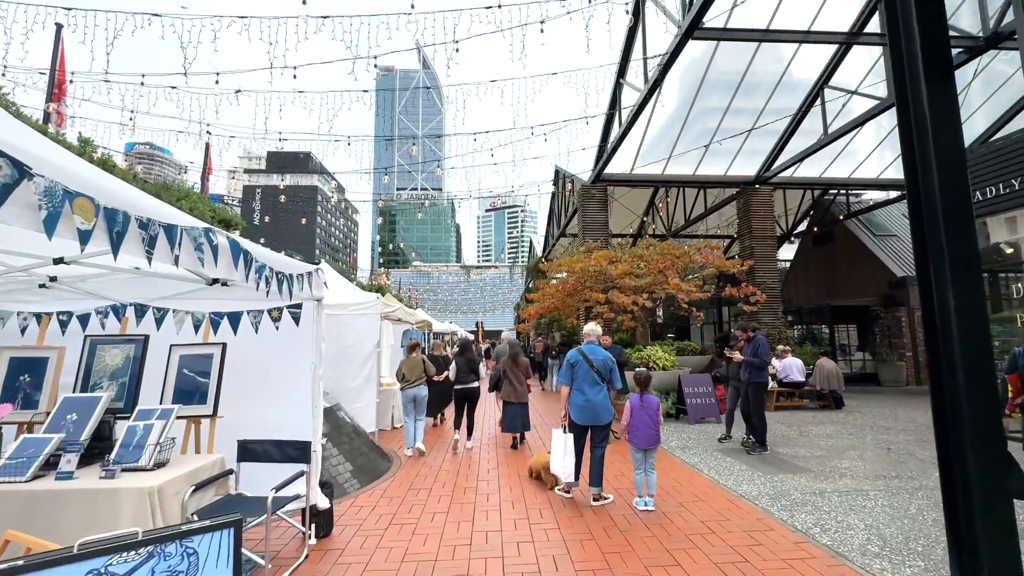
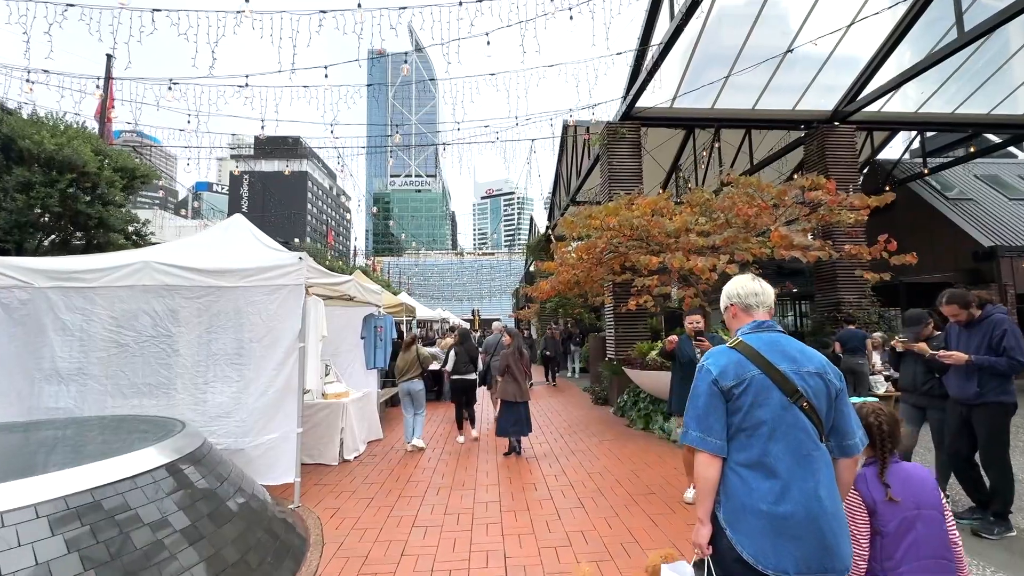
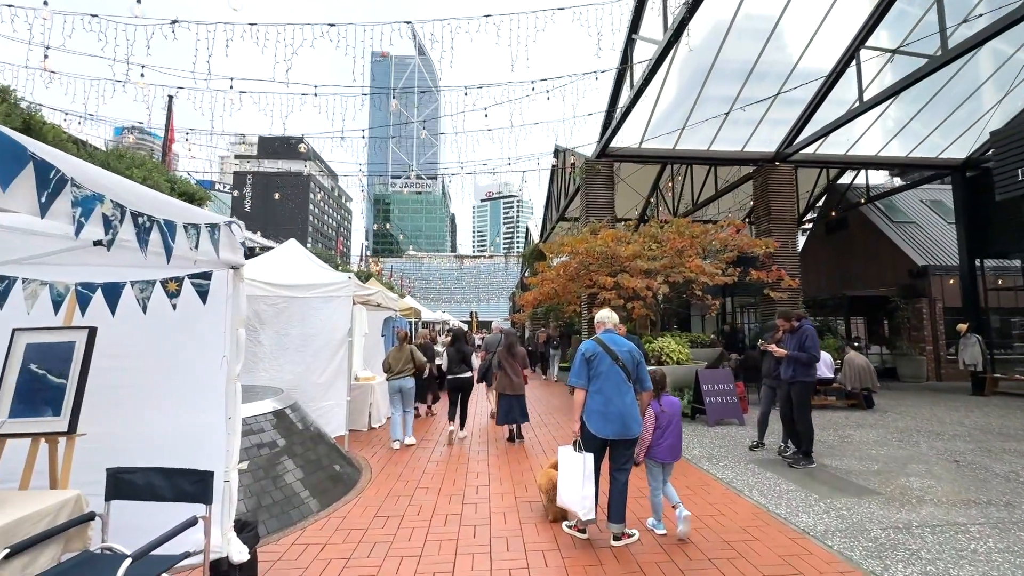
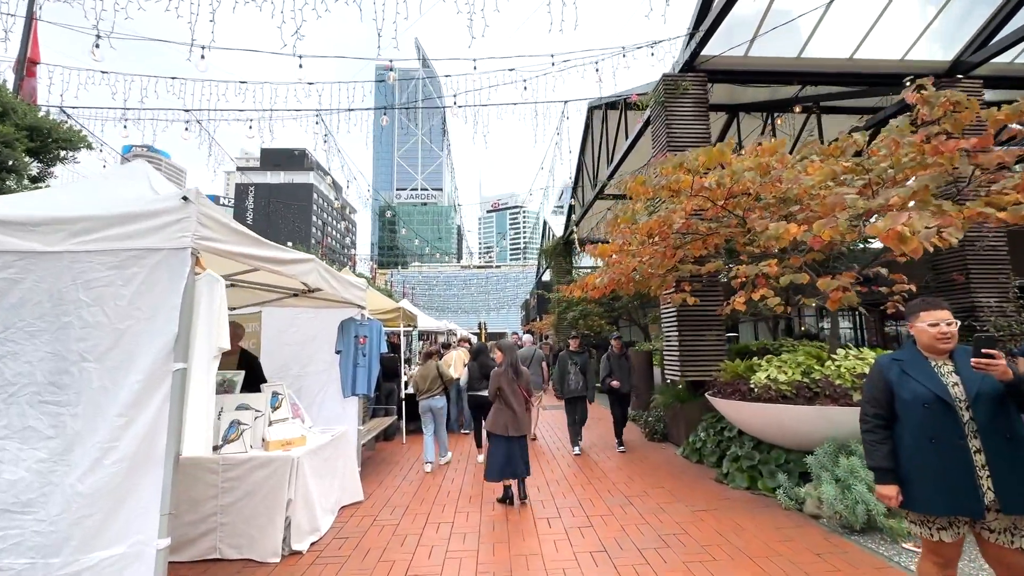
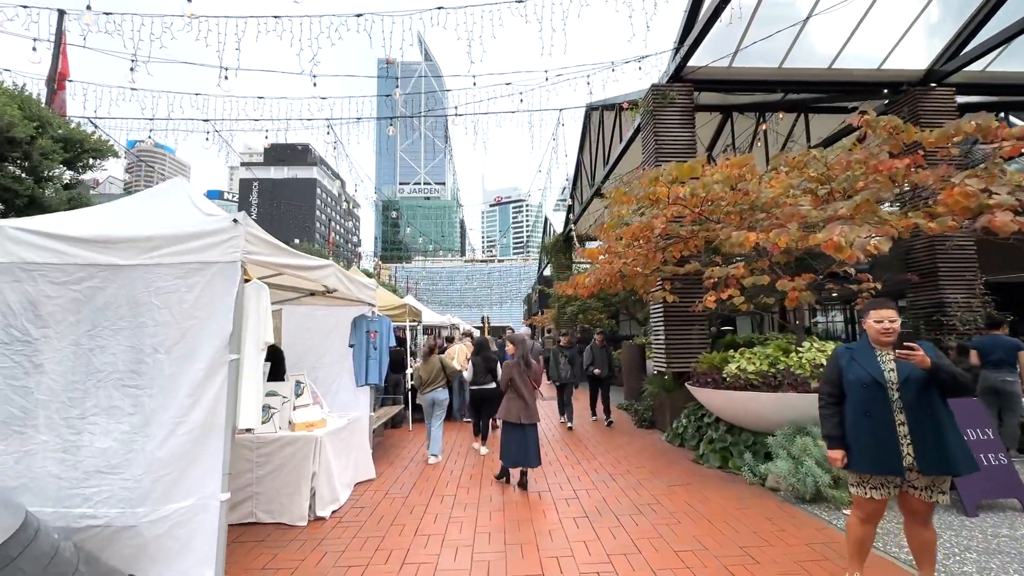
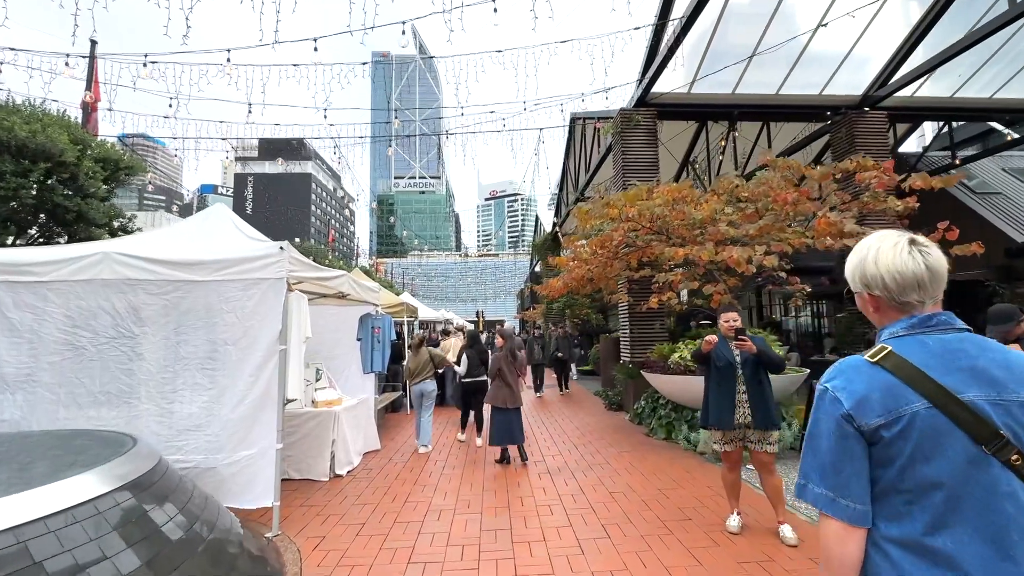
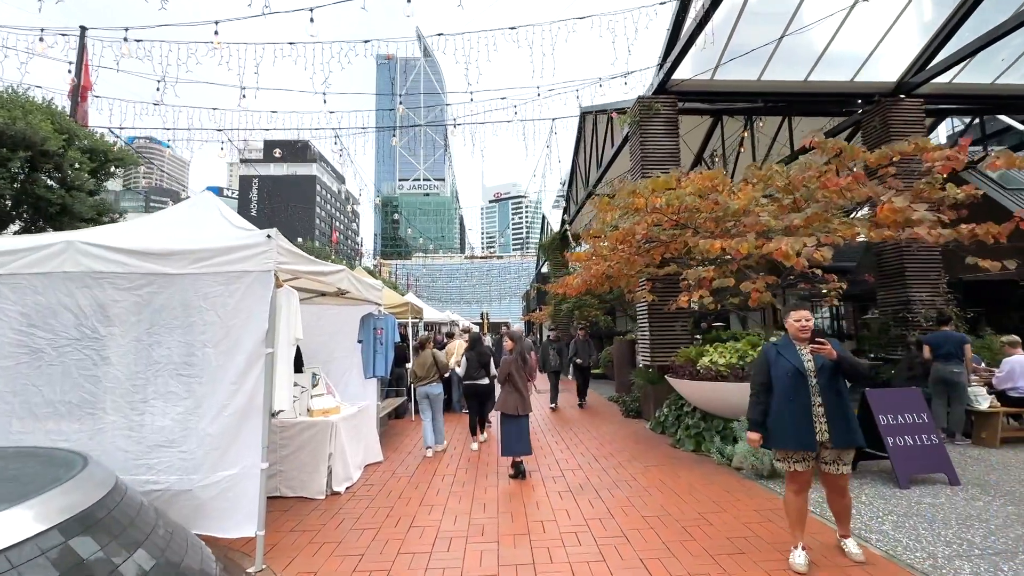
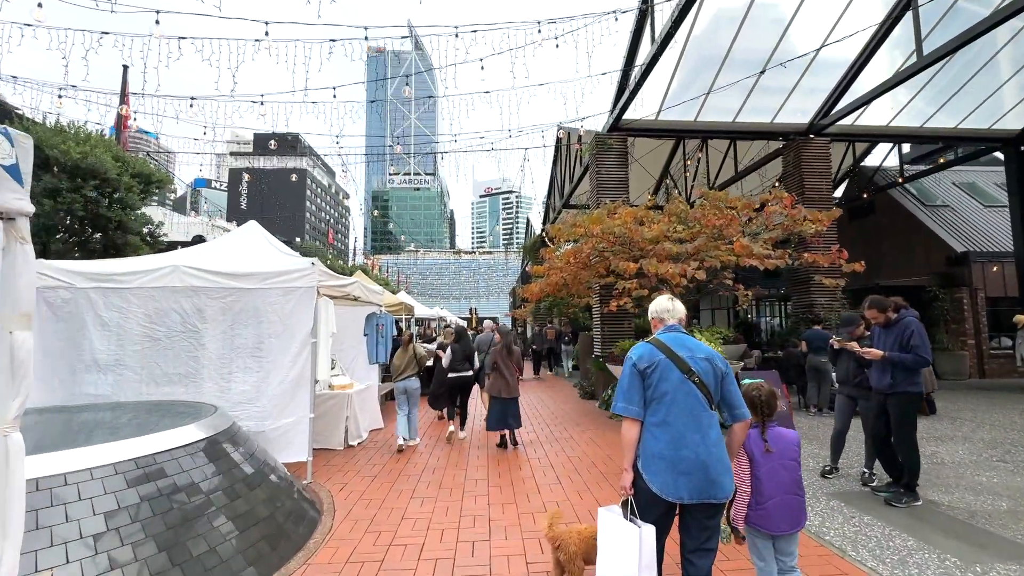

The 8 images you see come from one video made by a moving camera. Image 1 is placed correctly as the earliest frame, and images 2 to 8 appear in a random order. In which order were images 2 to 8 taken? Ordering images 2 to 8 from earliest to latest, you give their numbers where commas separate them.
3, 8, 2, 6, 7, 5, 4
